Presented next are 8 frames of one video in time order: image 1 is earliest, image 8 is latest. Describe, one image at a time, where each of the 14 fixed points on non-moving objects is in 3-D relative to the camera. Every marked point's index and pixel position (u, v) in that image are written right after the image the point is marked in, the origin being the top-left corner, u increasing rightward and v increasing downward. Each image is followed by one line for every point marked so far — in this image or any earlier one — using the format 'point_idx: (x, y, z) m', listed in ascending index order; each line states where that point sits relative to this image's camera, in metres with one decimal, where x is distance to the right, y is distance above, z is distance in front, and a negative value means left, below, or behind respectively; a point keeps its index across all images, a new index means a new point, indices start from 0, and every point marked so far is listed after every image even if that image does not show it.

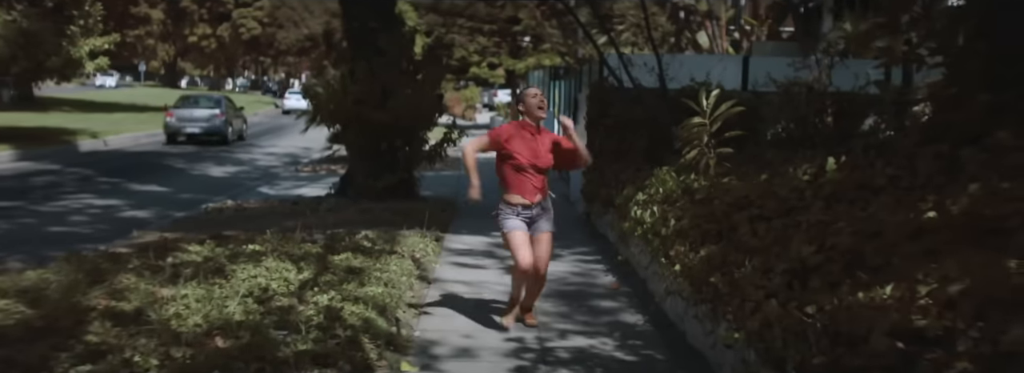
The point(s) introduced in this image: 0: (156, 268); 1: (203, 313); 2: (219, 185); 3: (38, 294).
0: (-2.6, -0.6, +7.3) m
1: (-1.8, -0.7, +6.0) m
2: (-5.5, 0.0, +19.0) m
3: (-2.9, -0.7, +6.1) m
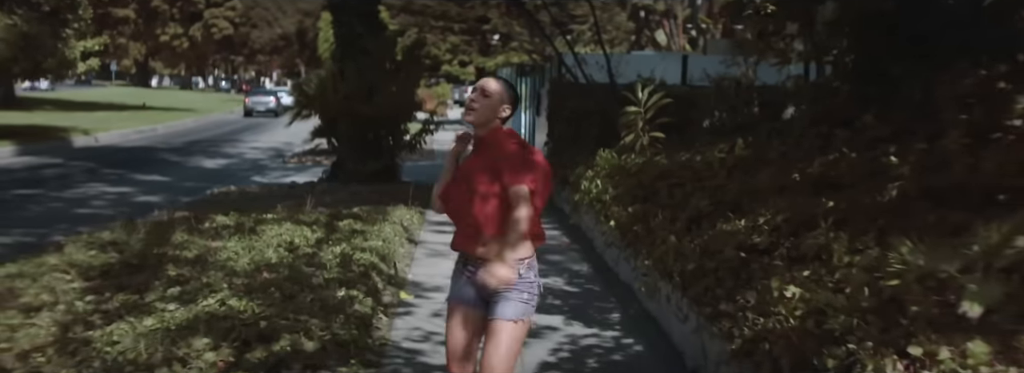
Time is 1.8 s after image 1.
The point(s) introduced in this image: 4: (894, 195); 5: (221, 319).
0: (-2.8, -0.4, +9.1) m
1: (-2.1, -0.5, +7.8) m
2: (-6.1, +0.2, +20.7) m
3: (-3.1, -0.5, +7.9) m
4: (+2.1, 0.0, +5.5) m
5: (-1.7, -0.7, +5.7) m
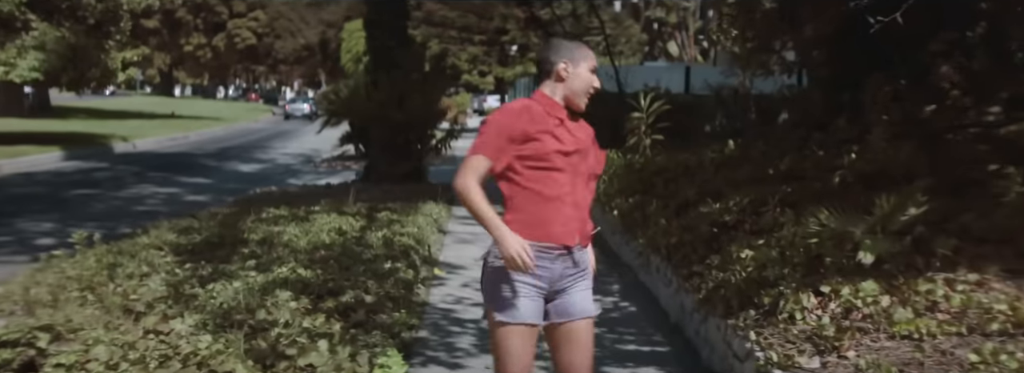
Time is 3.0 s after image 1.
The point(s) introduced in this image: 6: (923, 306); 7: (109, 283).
0: (-2.6, -0.3, +10.6) m
1: (-1.9, -0.5, +9.3) m
2: (-5.7, +0.2, +22.2) m
3: (-2.9, -0.4, +9.4) m
4: (+2.2, 0.0, +6.8) m
5: (-1.6, -0.7, +7.2) m
6: (+2.0, -0.6, +4.8) m
7: (-2.8, -0.6, +6.9) m
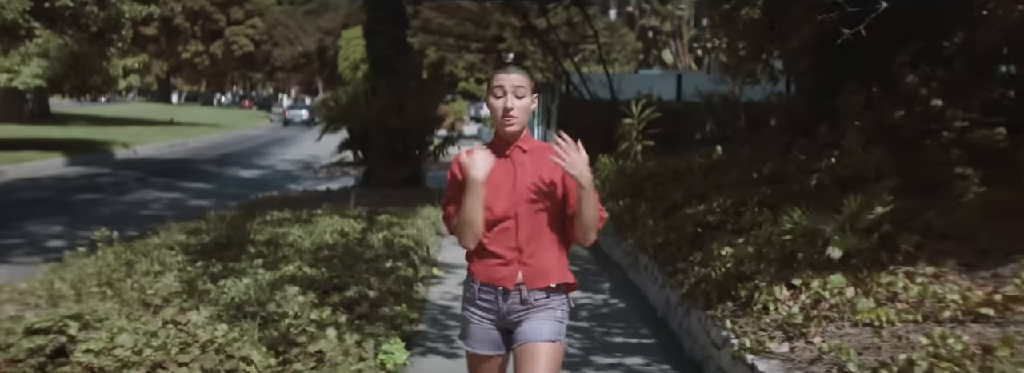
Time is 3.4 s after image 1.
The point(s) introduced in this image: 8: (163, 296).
0: (-2.7, -0.3, +11.0) m
1: (-1.9, -0.5, +9.7) m
2: (-5.8, +0.1, +22.6) m
3: (-3.0, -0.4, +9.8) m
4: (+2.2, 0.0, +7.3) m
5: (-1.6, -0.7, +7.6) m
6: (+1.9, -0.6, +5.2) m
7: (-2.8, -0.7, +7.3) m
8: (-2.4, -0.7, +6.8) m
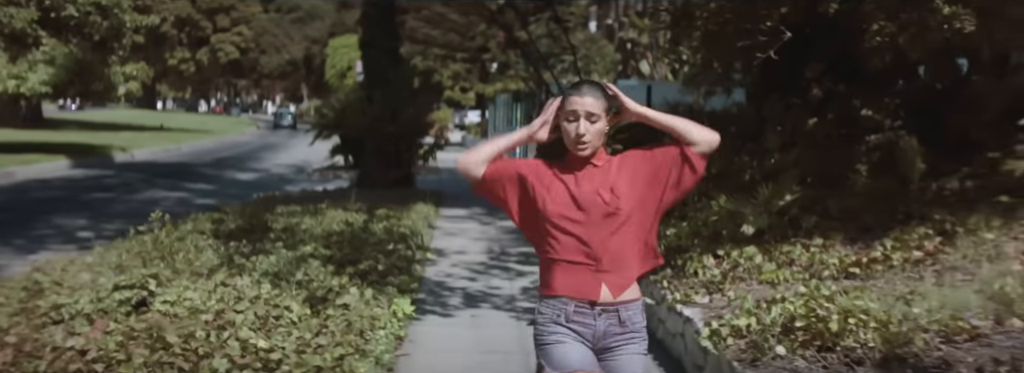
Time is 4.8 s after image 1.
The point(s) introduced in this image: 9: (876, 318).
0: (-2.9, -0.3, +12.4) m
1: (-2.1, -0.5, +11.2) m
2: (-6.2, 0.0, +24.0) m
3: (-3.2, -0.4, +11.2) m
4: (+2.0, +0.1, +8.8) m
5: (-1.7, -0.6, +9.0) m
6: (+1.8, -0.5, +6.8) m
7: (-3.0, -0.6, +8.8) m
8: (-2.5, -0.7, +8.3) m
9: (+1.8, -0.7, +5.0) m
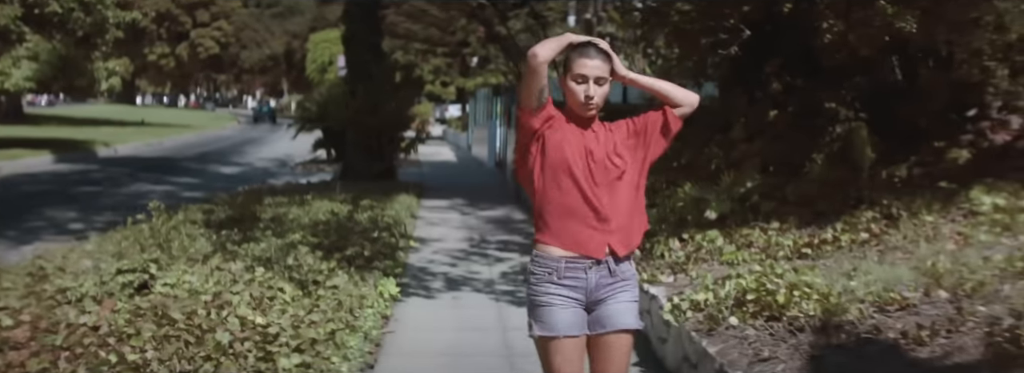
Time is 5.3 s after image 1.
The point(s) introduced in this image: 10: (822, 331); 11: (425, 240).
0: (-3.2, -0.2, +12.9) m
1: (-2.4, -0.4, +11.6) m
2: (-6.7, +0.2, +24.4) m
3: (-3.4, -0.3, +11.7) m
4: (+1.8, +0.2, +9.3) m
5: (-1.9, -0.5, +9.5) m
6: (+1.7, -0.4, +7.3) m
7: (-3.2, -0.5, +9.2) m
8: (-2.7, -0.6, +8.7) m
9: (+1.7, -0.6, +5.5) m
10: (+1.6, -0.7, +5.0) m
11: (-1.0, -0.6, +11.8) m
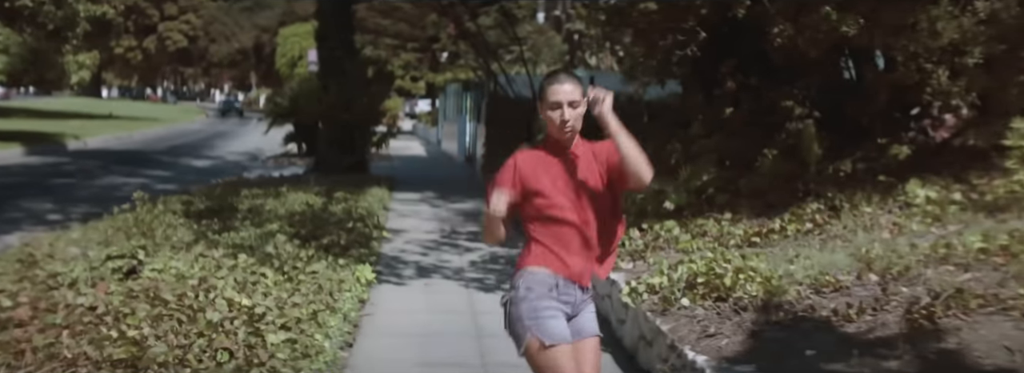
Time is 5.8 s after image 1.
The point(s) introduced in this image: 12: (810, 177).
0: (-3.6, -0.1, +13.2) m
1: (-2.7, -0.3, +12.0) m
2: (-7.5, +0.4, +24.7) m
3: (-3.8, -0.2, +12.0) m
4: (+1.6, +0.2, +9.9) m
5: (-2.2, -0.4, +9.9) m
6: (+1.4, -0.4, +7.8) m
7: (-3.4, -0.4, +9.6) m
8: (-3.0, -0.5, +9.1) m
9: (+1.5, -0.5, +6.1) m
10: (+1.4, -0.7, +5.5) m
11: (-1.4, -0.5, +12.2) m
12: (+2.5, +0.1, +8.5) m
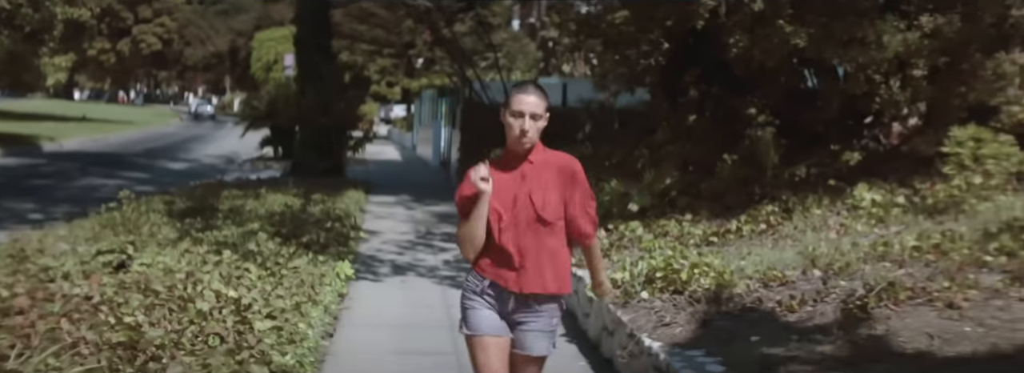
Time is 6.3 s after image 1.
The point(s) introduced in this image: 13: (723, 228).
0: (-3.9, -0.1, +13.6) m
1: (-3.1, -0.3, +12.4) m
2: (-8.1, +0.3, +24.9) m
3: (-4.1, -0.2, +12.4) m
4: (+1.3, +0.2, +10.3) m
5: (-2.5, -0.4, +10.3) m
6: (+1.2, -0.4, +8.3) m
7: (-3.7, -0.4, +9.9) m
8: (-3.2, -0.5, +9.4) m
9: (+1.3, -0.5, +6.5) m
10: (+1.2, -0.7, +6.0) m
11: (-1.7, -0.6, +12.6) m
12: (+2.3, 0.0, +9.0) m
13: (+1.7, -0.3, +8.1) m
